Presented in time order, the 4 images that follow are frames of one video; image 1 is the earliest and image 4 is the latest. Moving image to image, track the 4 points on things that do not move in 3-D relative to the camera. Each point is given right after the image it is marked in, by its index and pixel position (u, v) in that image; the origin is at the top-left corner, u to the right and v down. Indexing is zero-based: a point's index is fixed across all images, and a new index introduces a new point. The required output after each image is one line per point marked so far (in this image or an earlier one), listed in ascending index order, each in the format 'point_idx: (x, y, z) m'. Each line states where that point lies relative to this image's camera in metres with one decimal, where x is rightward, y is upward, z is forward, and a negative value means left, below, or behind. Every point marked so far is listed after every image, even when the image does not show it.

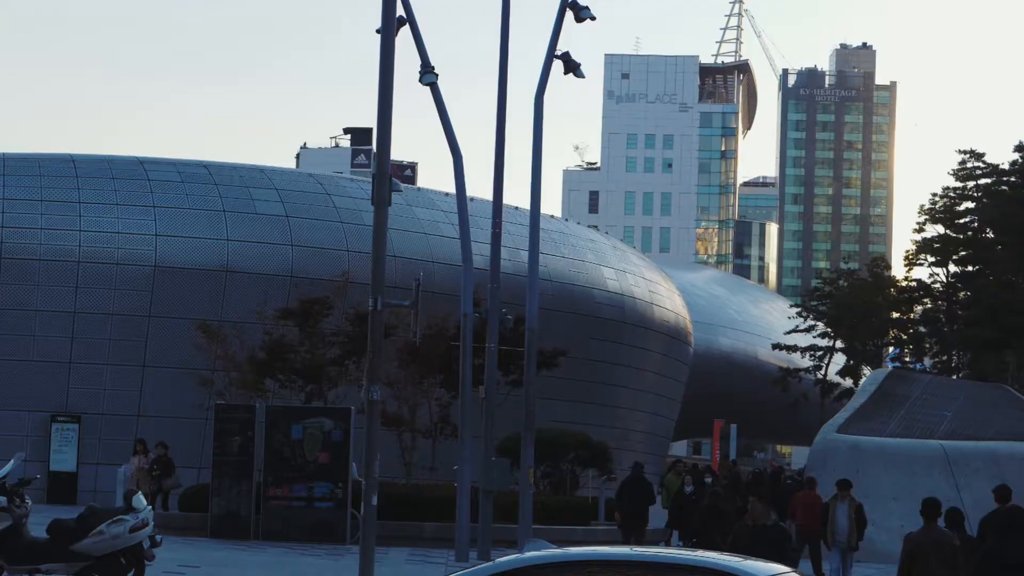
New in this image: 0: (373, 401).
0: (-1.5, -1.3, +16.0) m
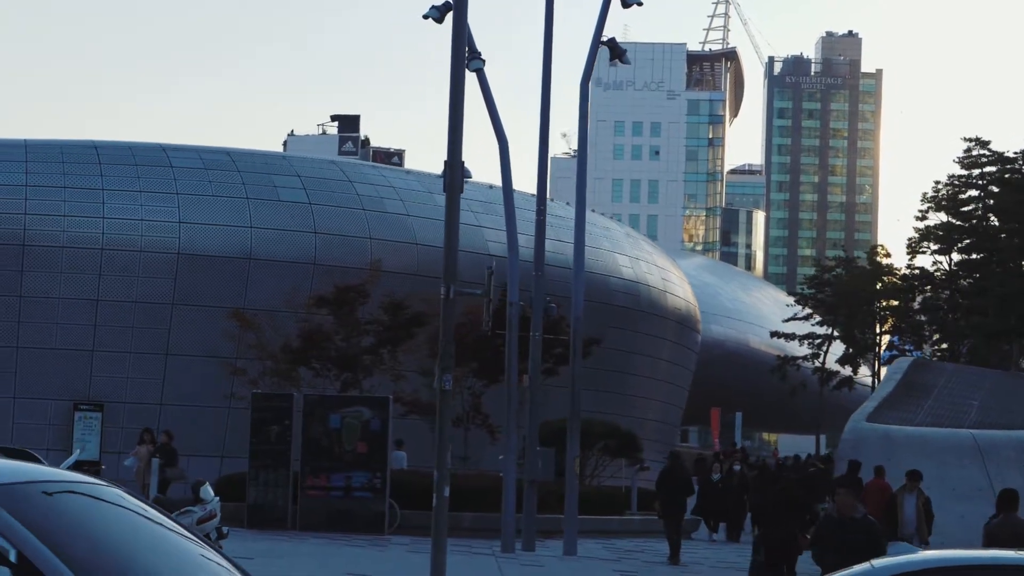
0: (-0.7, -1.1, +15.8) m
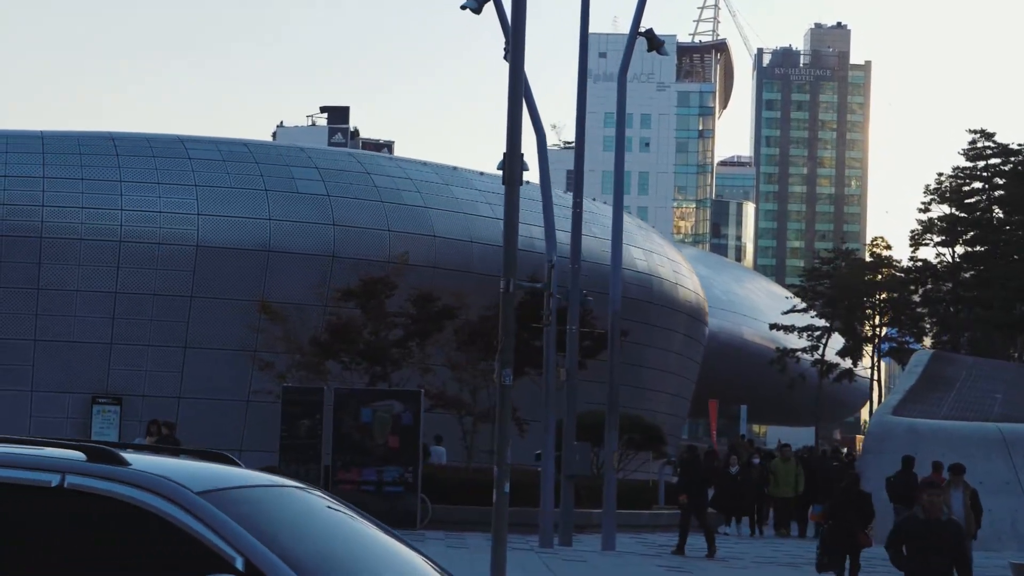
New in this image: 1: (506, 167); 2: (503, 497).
0: (-0.1, -1.1, +15.5) m
1: (-0.1, +1.3, +15.7) m
2: (-0.1, -2.3, +15.4) m
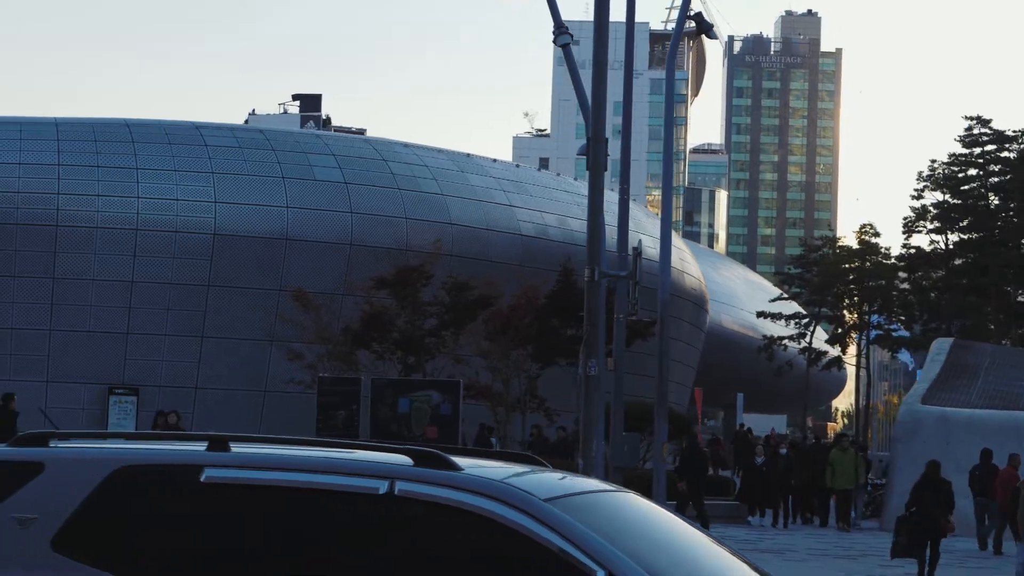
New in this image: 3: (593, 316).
0: (+0.8, -0.9, +15.1) m
1: (+0.8, +1.4, +15.3) m
2: (+0.8, -2.1, +15.0) m
3: (+0.8, -0.3, +15.1) m
